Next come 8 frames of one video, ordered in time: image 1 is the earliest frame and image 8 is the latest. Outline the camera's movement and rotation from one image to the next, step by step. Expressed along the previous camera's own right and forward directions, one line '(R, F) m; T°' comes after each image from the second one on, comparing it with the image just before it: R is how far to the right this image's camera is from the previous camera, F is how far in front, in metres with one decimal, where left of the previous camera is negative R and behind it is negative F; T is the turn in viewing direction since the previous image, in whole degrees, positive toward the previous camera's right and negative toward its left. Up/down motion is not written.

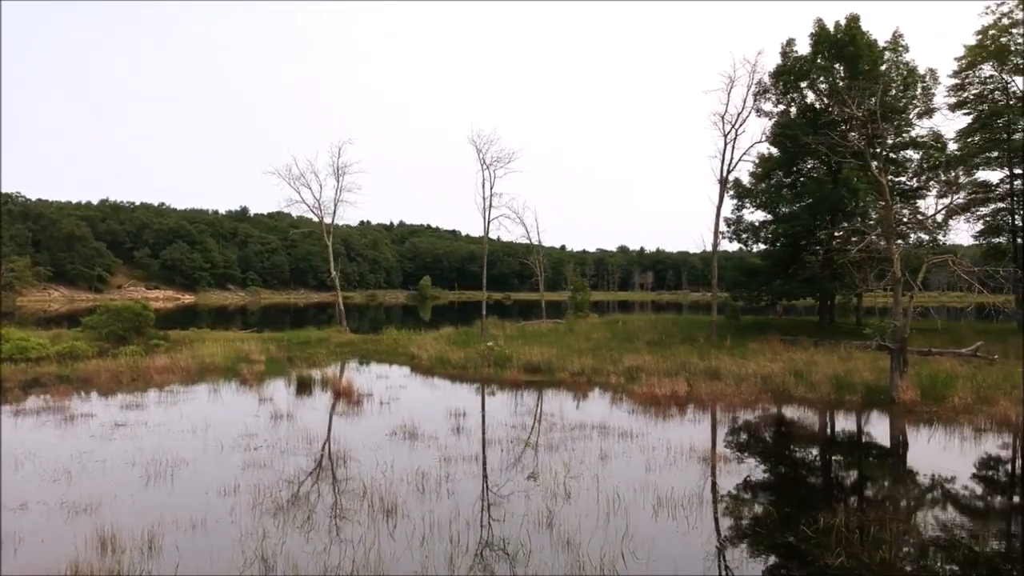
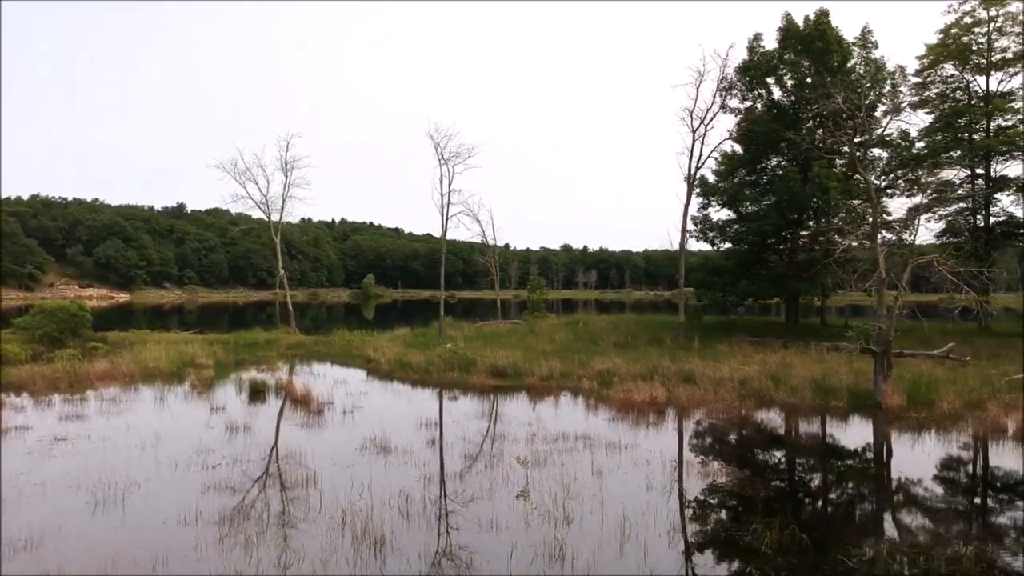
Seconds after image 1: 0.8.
(-0.4, +0.8) m; +3°
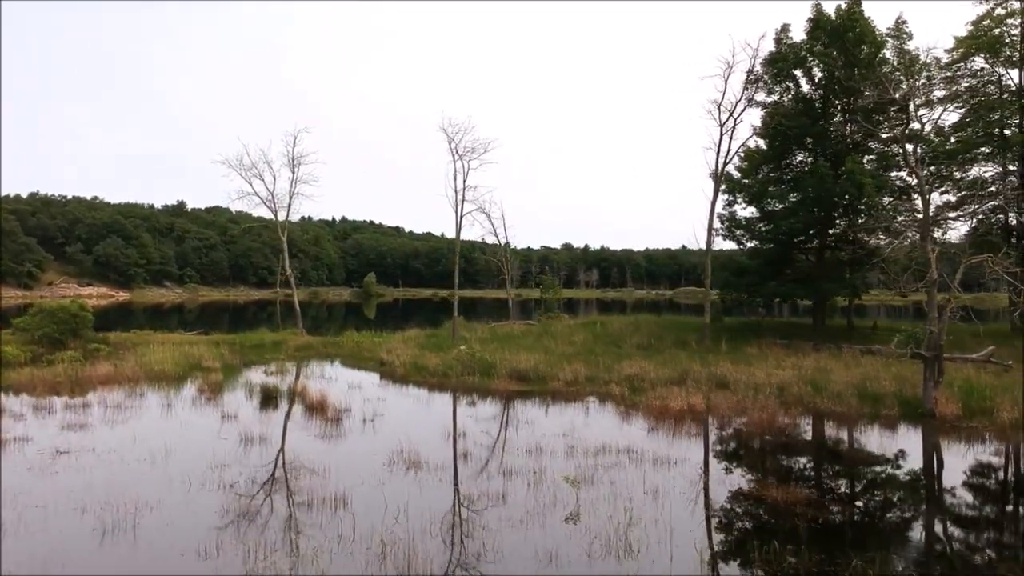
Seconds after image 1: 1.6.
(-0.4, +0.8) m; 0°
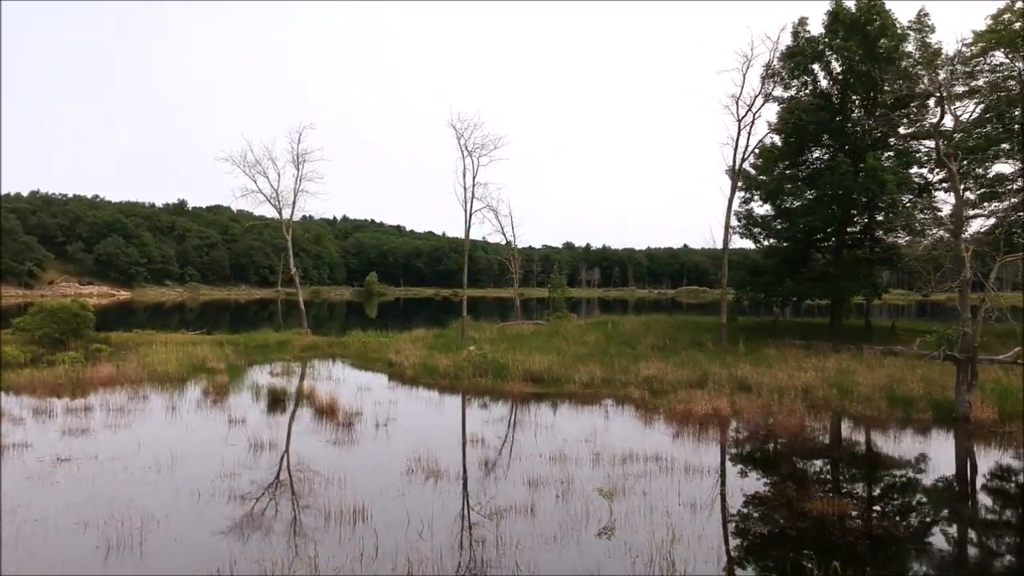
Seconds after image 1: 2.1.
(-0.2, +0.5) m; 0°
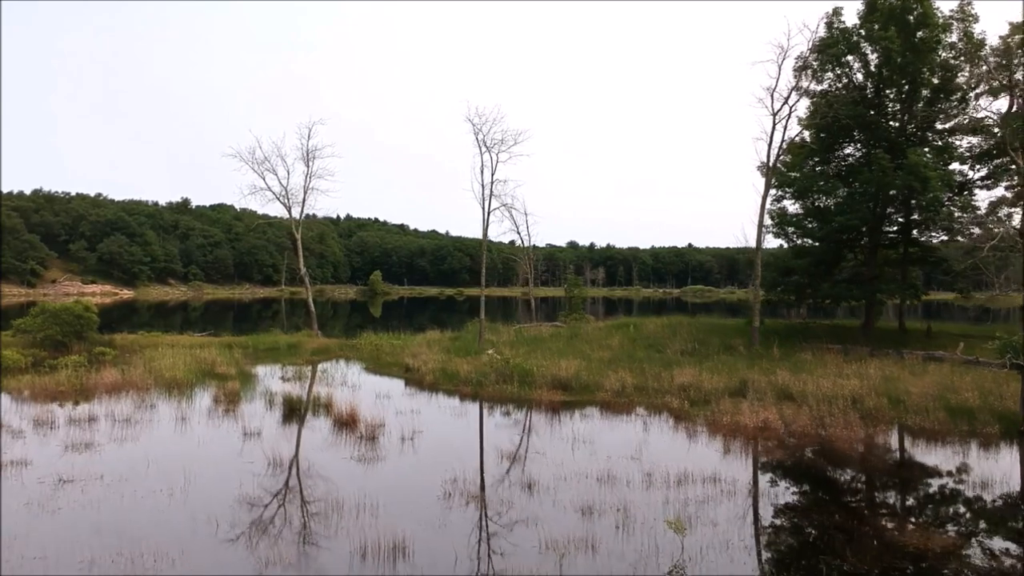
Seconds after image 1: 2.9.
(-0.4, +0.9) m; 0°
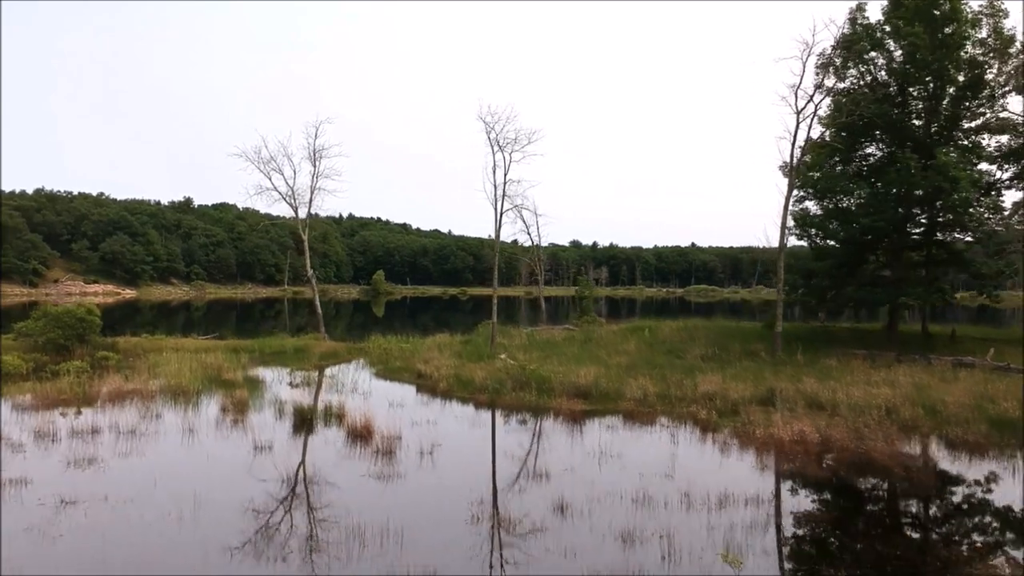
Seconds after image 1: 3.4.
(-0.2, +0.5) m; 0°
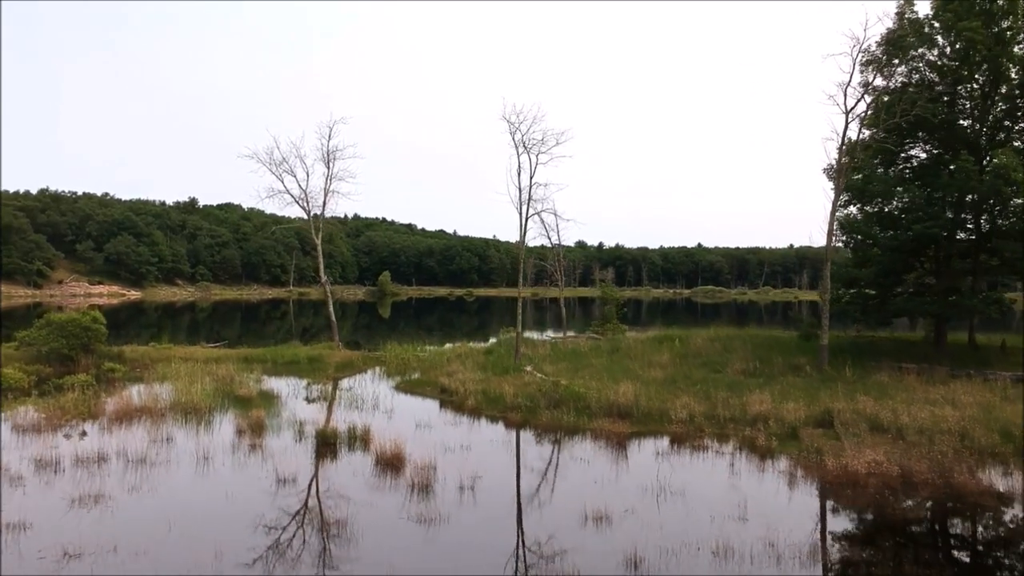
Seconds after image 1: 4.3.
(-0.5, +1.0) m; 0°
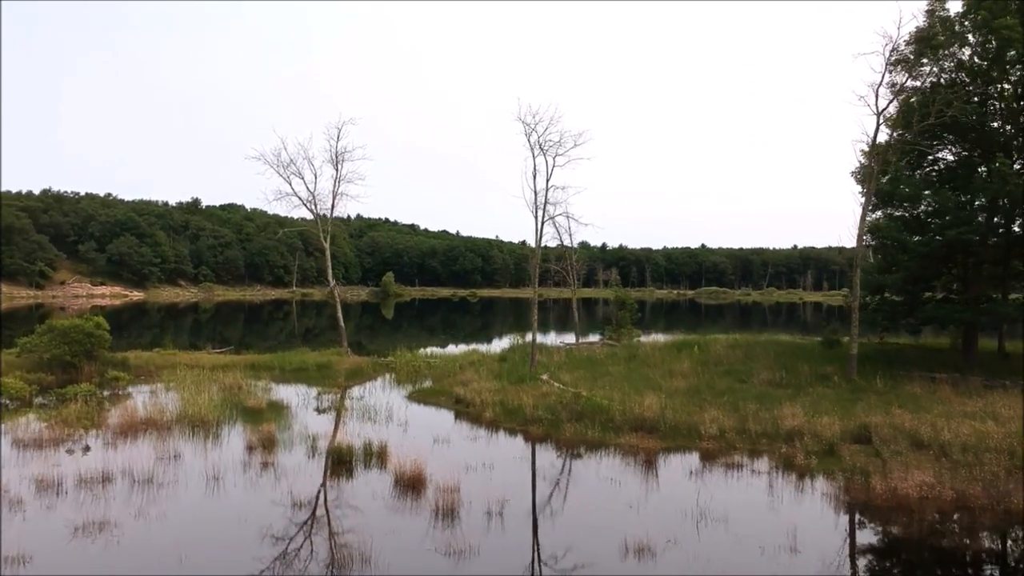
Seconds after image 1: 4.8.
(-0.3, +0.6) m; 0°
